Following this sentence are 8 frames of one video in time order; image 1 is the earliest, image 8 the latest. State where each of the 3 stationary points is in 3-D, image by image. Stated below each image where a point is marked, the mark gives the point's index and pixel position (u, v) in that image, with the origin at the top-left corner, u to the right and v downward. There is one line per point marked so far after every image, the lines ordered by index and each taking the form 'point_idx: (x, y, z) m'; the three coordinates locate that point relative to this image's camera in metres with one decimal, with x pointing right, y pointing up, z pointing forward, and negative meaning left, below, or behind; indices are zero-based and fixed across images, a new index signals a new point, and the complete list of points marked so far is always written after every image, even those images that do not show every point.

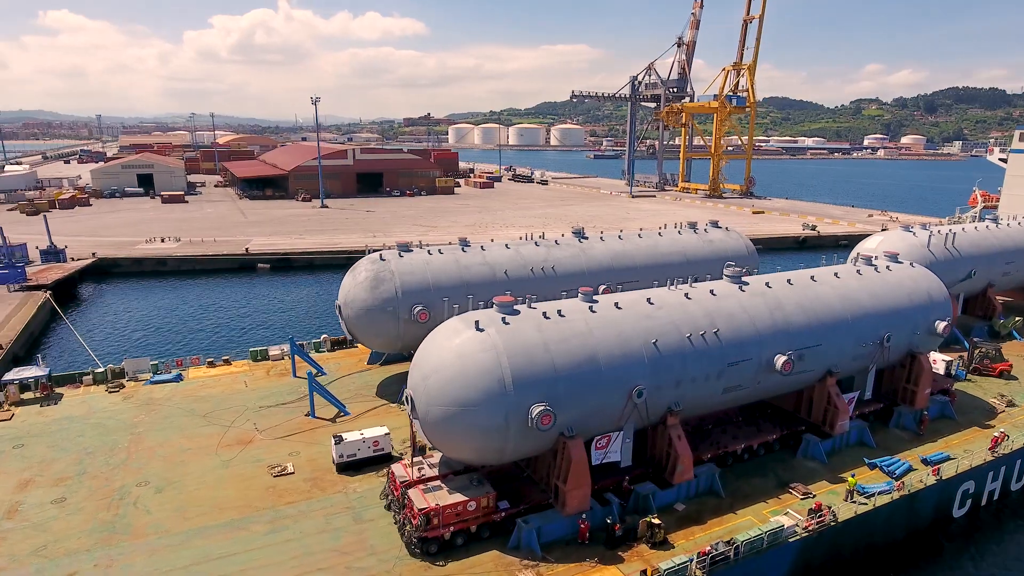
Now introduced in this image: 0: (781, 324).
0: (+7.1, -1.0, +17.2) m
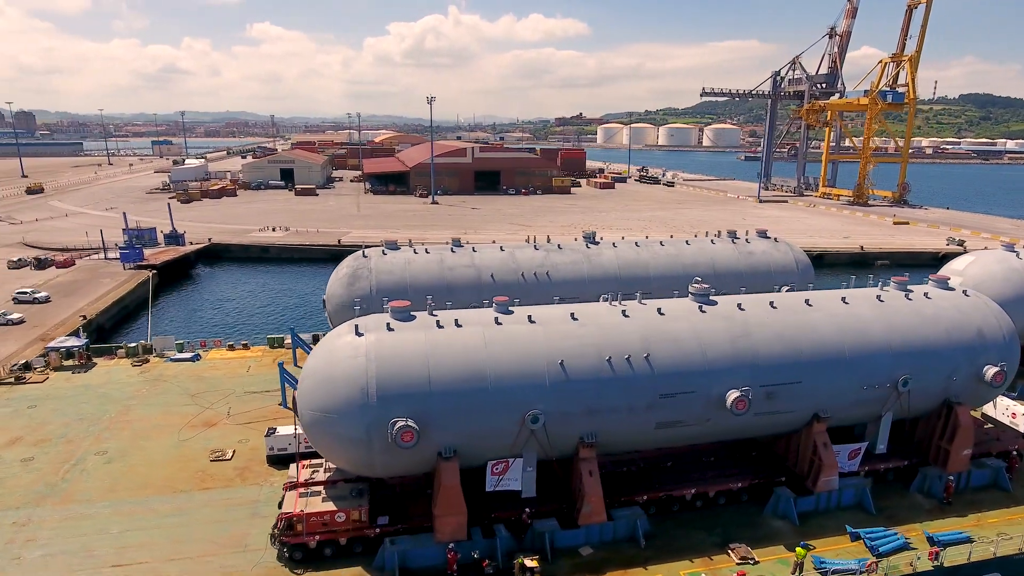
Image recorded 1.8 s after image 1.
0: (+5.2, -1.5, +14.6) m
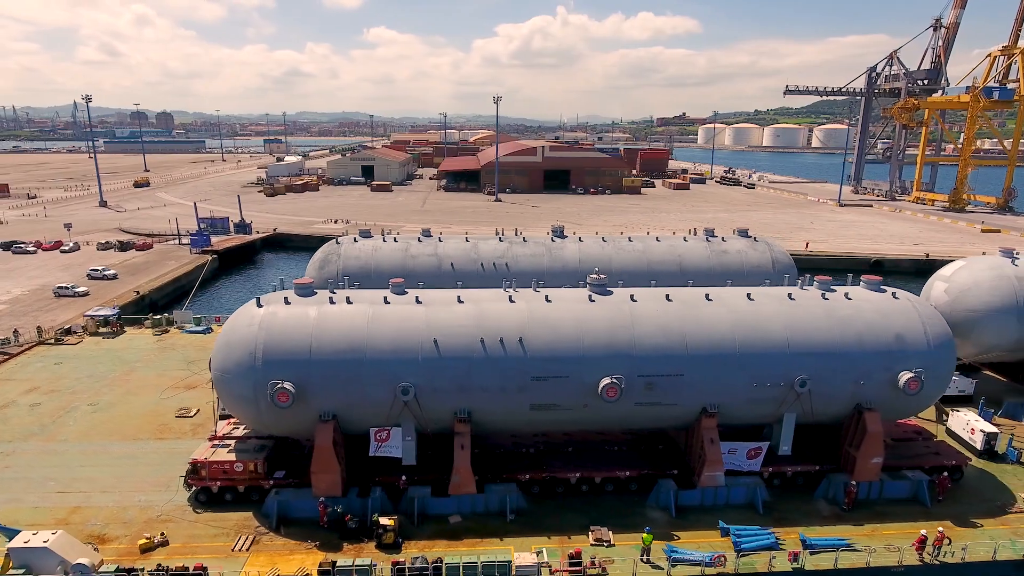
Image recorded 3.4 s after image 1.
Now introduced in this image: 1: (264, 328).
0: (+2.5, -1.3, +14.9) m
1: (-5.6, -0.9, +14.7) m
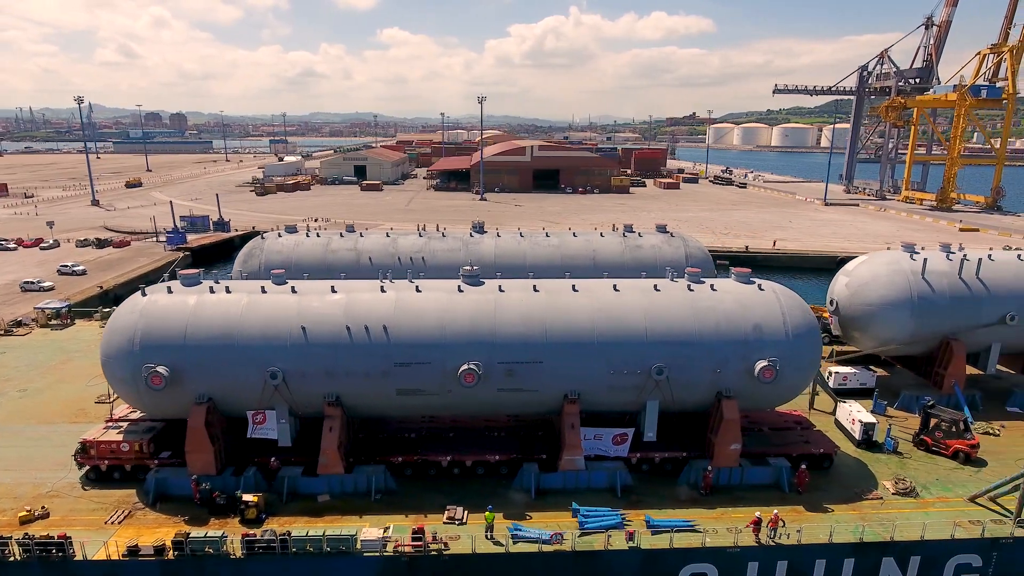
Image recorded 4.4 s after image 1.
0: (-0.7, -1.1, +15.6) m
1: (-8.8, -0.7, +15.6) m
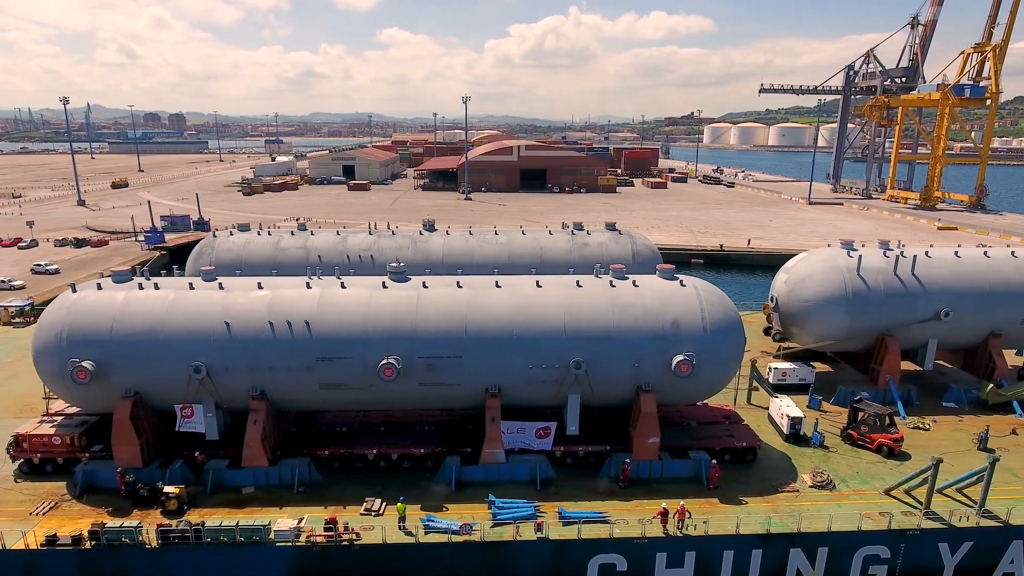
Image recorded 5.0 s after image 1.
0: (-2.6, -1.0, +15.8) m
1: (-10.7, -0.6, +15.9) m
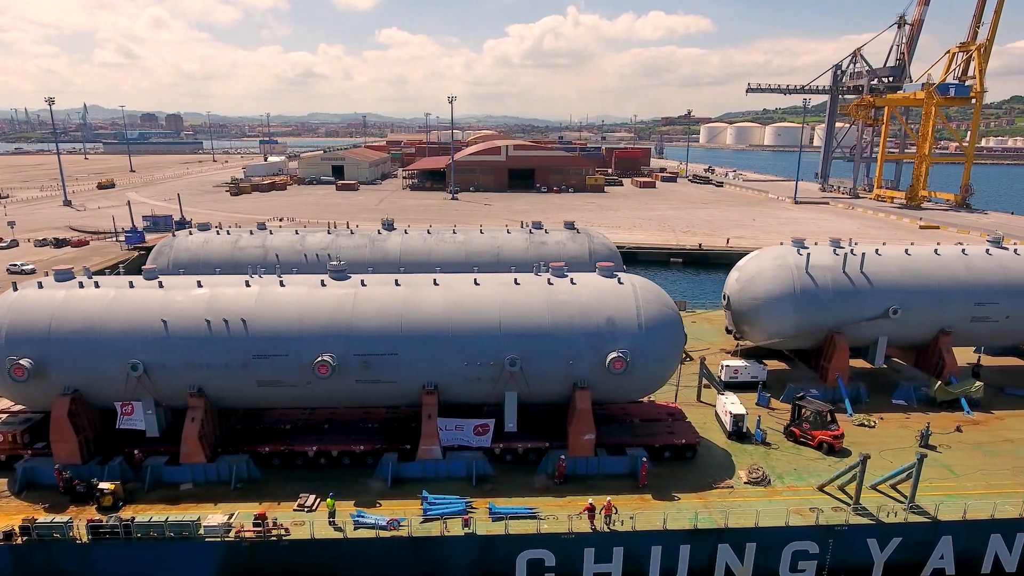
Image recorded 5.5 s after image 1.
0: (-4.2, -0.9, +16.0) m
1: (-12.3, -0.5, +16.0) m
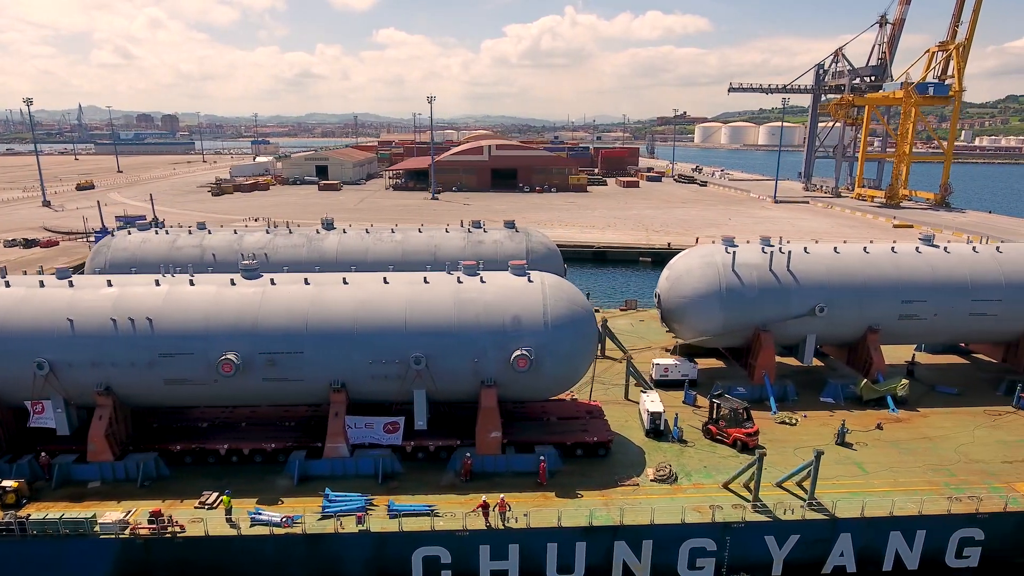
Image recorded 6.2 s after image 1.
0: (-6.6, -0.9, +16.1) m
1: (-14.6, -0.5, +16.1) m
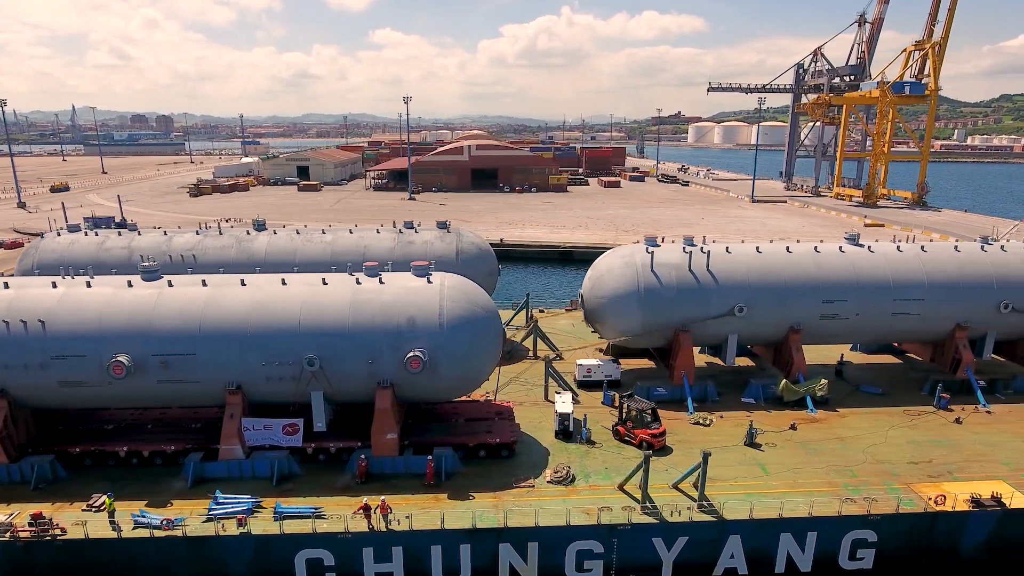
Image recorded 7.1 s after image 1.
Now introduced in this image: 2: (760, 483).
0: (-9.2, -0.9, +16.0) m
1: (-17.3, -0.6, +16.1) m
2: (+6.3, -5.0, +16.6) m
